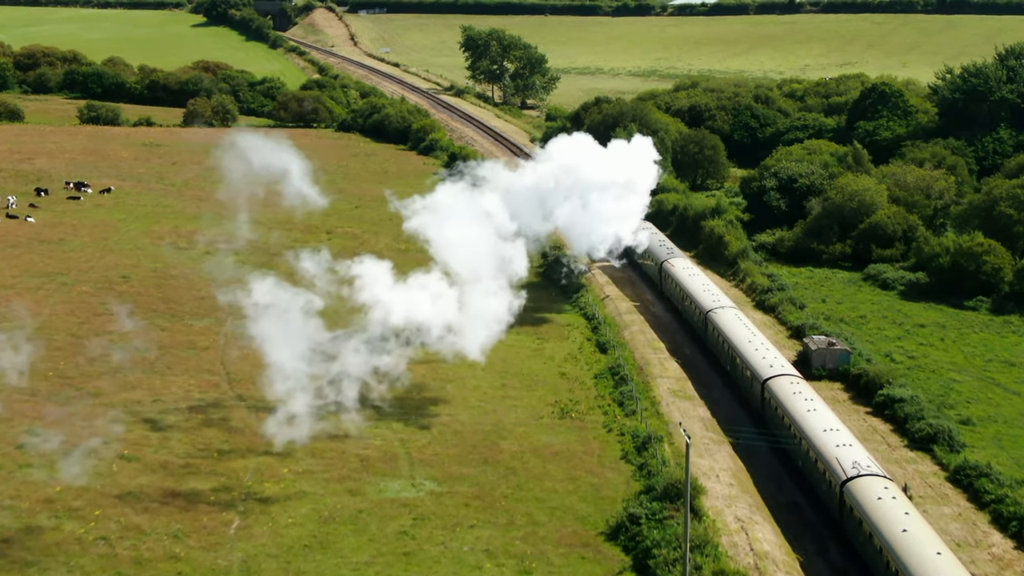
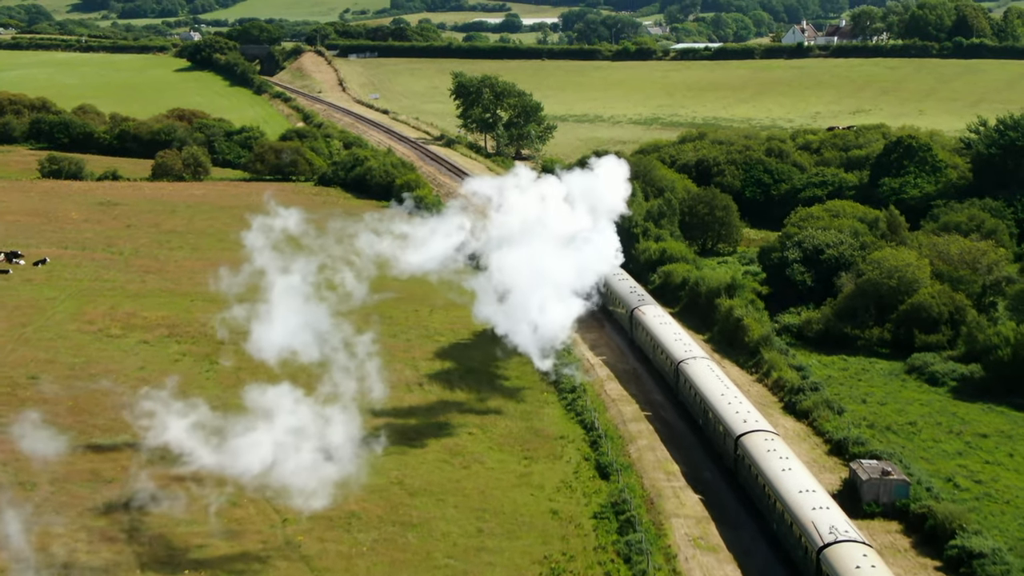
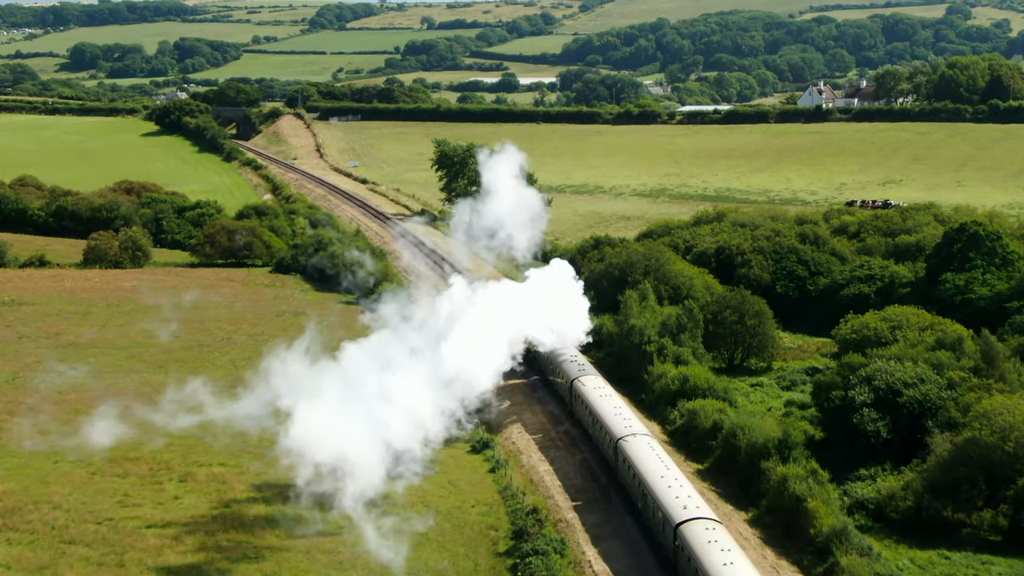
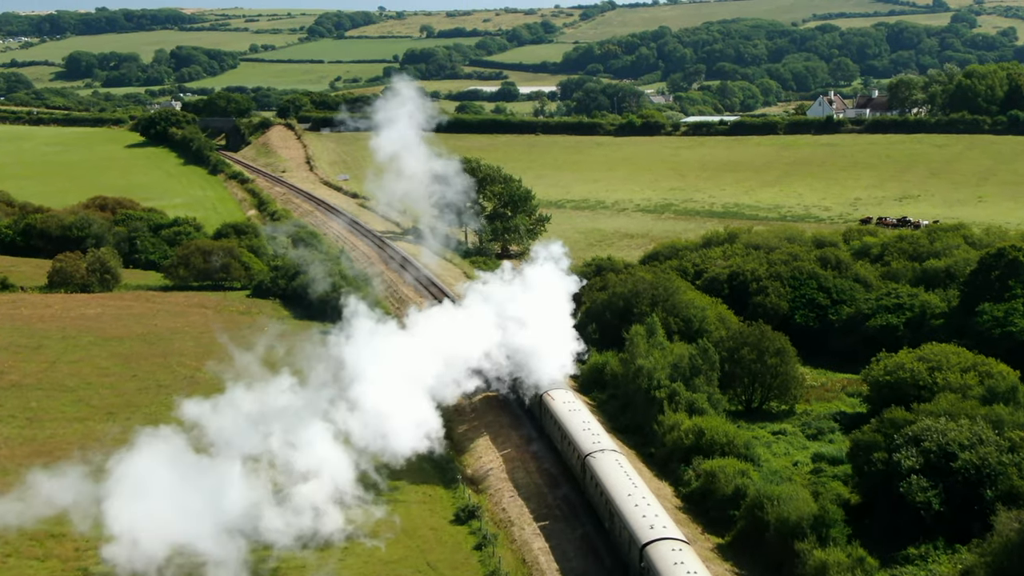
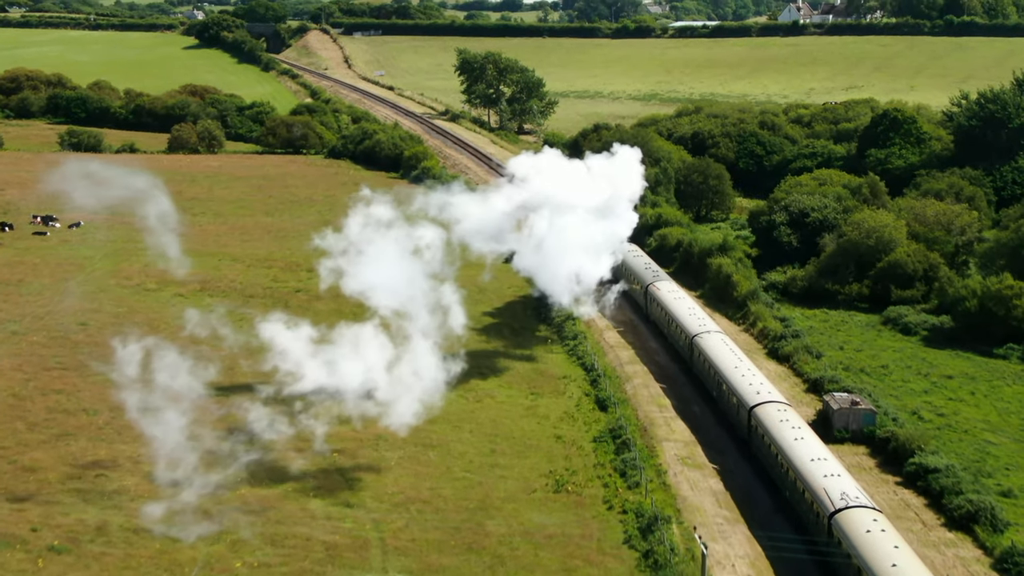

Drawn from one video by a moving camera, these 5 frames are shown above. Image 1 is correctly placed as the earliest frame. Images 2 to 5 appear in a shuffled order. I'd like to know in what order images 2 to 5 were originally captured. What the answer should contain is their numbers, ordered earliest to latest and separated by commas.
5, 2, 3, 4
